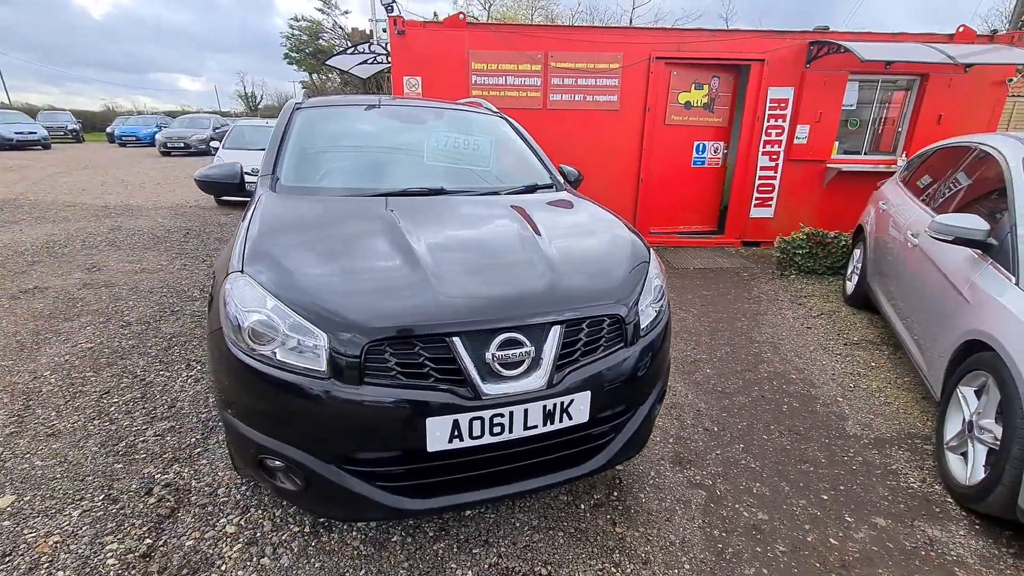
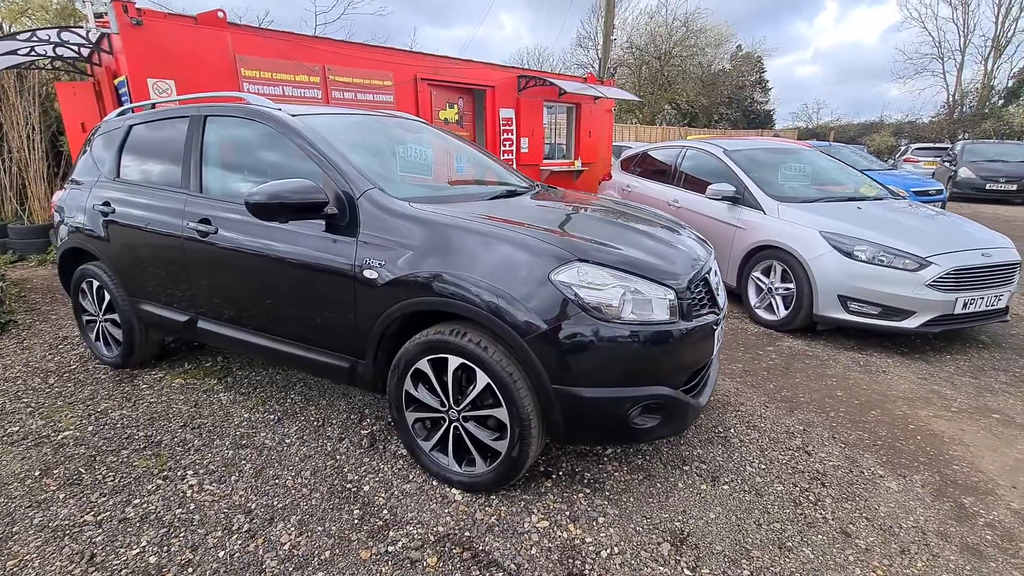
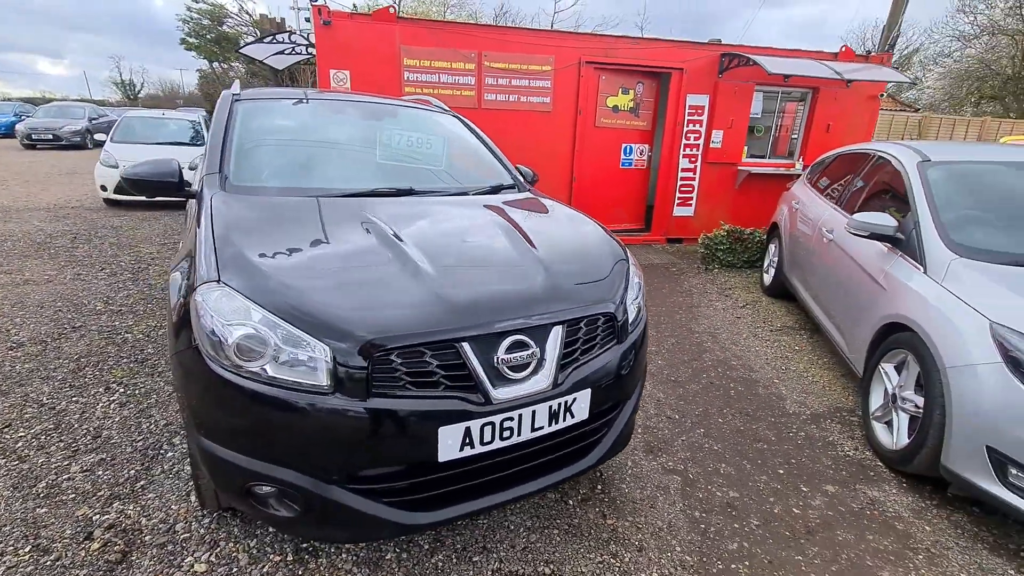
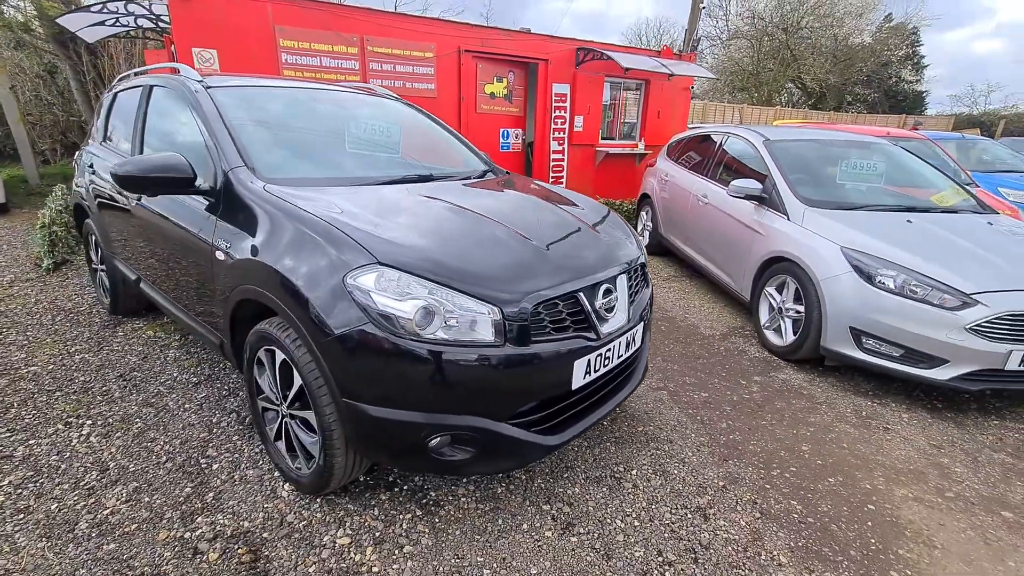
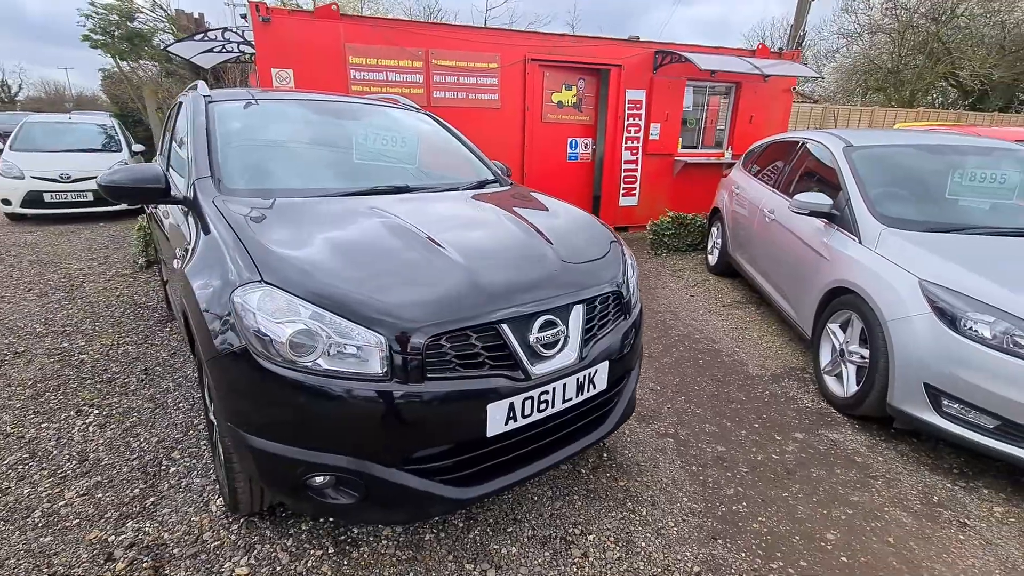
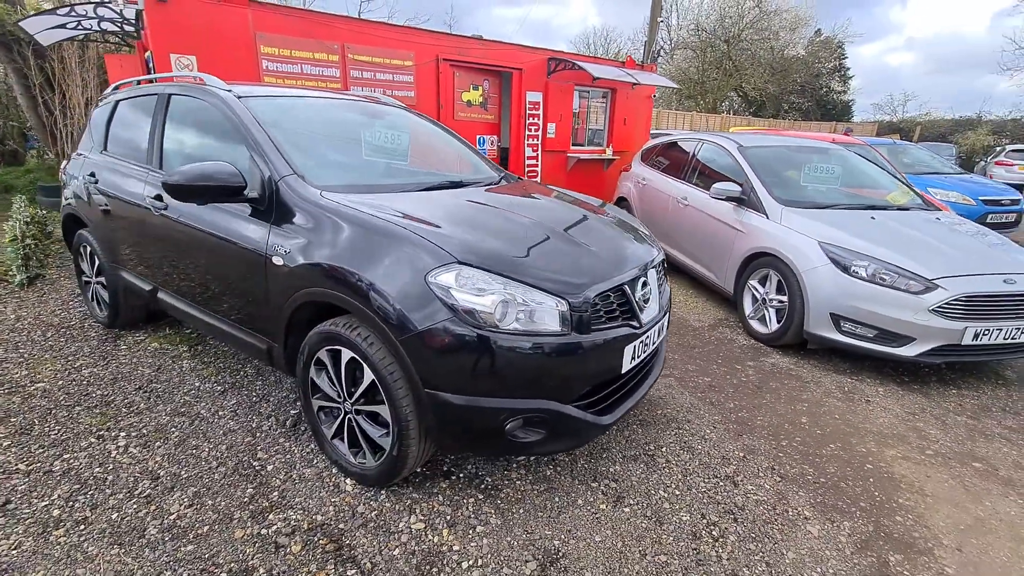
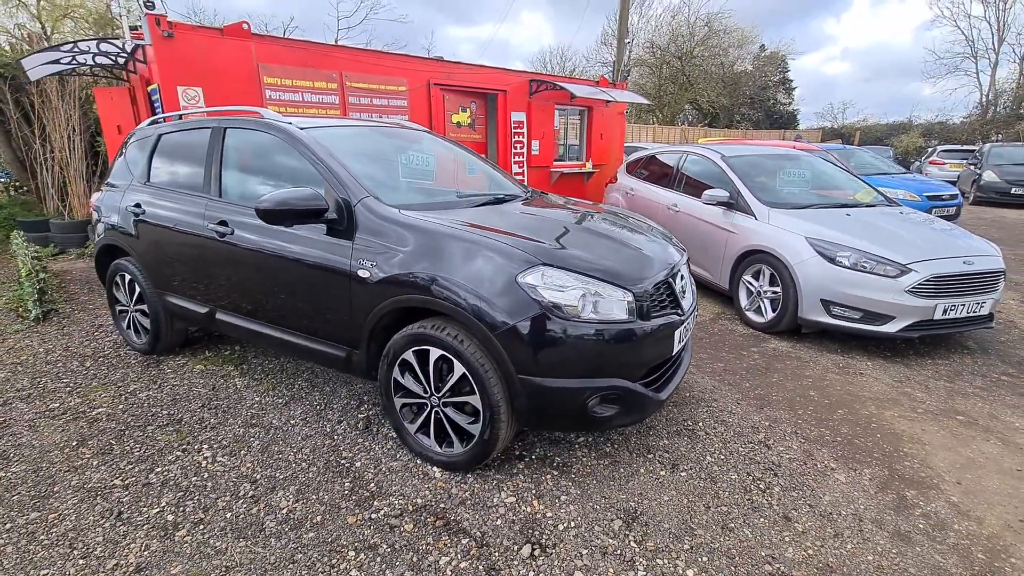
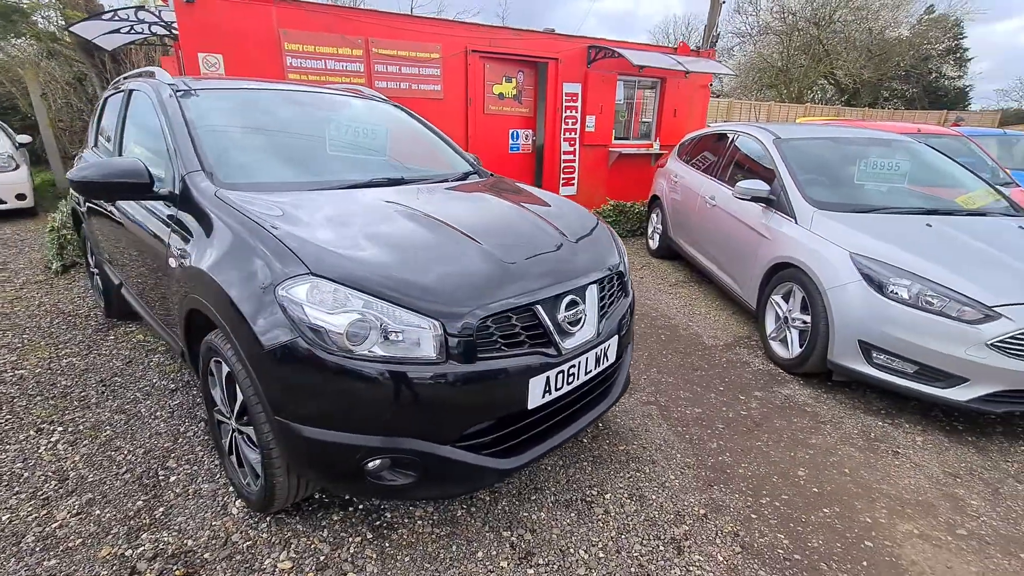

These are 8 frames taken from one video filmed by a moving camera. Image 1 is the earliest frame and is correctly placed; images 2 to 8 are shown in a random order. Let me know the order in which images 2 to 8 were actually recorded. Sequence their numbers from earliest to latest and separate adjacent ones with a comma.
3, 5, 8, 4, 6, 7, 2
